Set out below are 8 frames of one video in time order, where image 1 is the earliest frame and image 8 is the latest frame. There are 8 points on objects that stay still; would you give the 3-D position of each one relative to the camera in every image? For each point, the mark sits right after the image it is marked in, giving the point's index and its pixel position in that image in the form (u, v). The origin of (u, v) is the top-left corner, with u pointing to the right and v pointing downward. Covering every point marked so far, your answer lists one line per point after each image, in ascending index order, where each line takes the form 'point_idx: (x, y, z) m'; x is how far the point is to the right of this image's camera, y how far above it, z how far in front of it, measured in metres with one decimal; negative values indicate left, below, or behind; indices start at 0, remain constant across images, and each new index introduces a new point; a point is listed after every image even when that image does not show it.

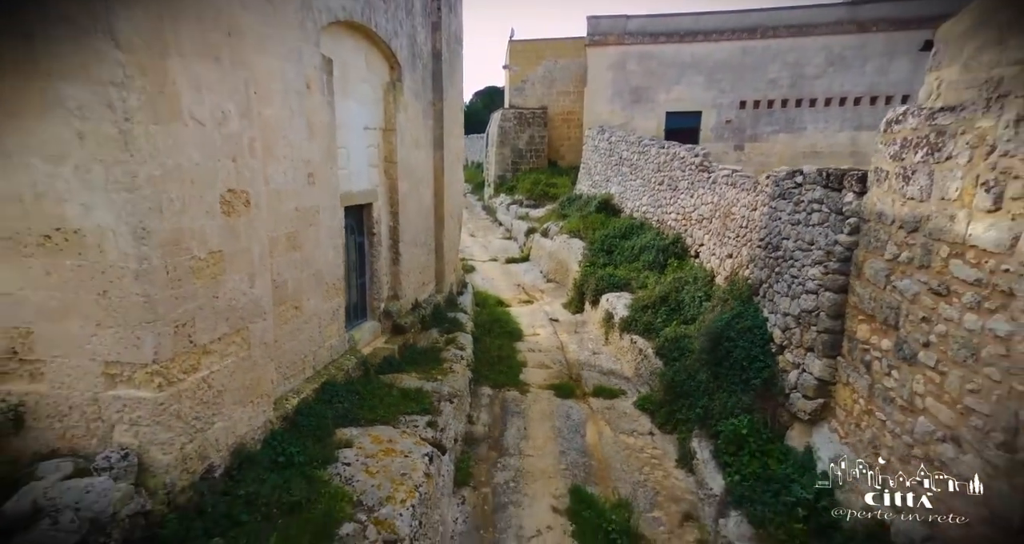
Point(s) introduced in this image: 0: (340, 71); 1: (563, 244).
0: (-1.6, +2.0, +5.7) m
1: (+1.1, +0.6, +12.8) m
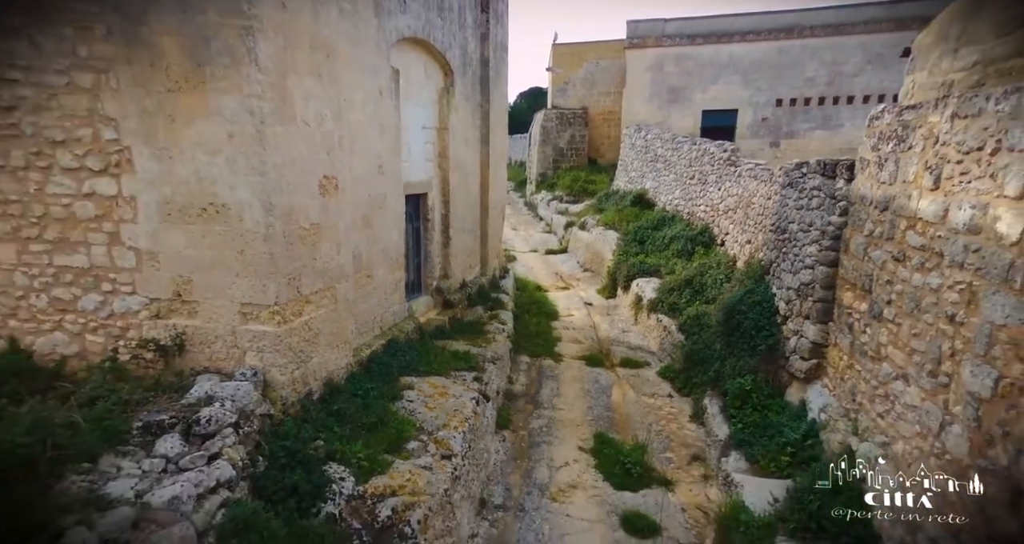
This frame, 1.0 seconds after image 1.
0: (-1.2, +2.2, +6.7) m
1: (+2.1, +0.9, +13.7) m
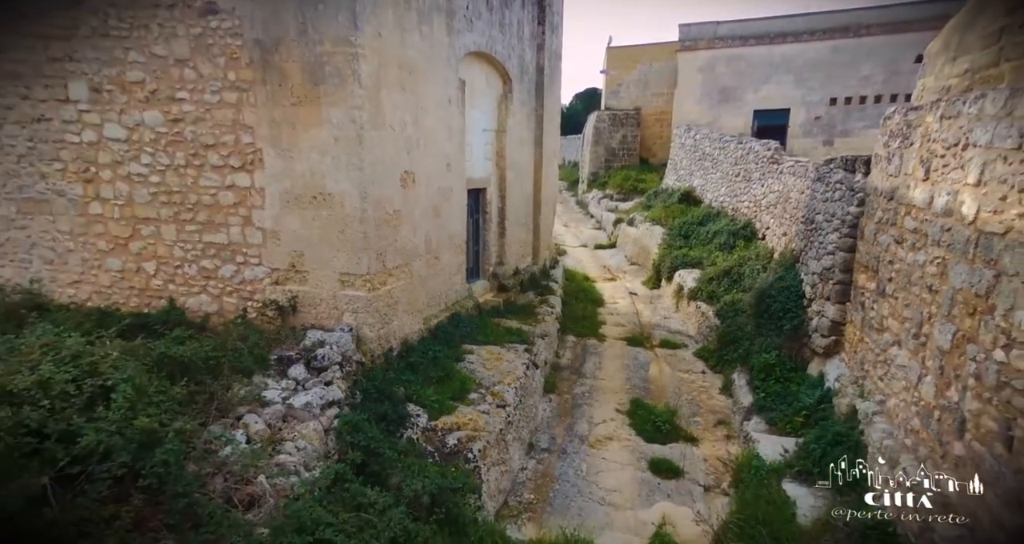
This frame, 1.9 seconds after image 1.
0: (-0.6, +2.4, +7.8) m
1: (+3.3, +1.0, +14.4) m
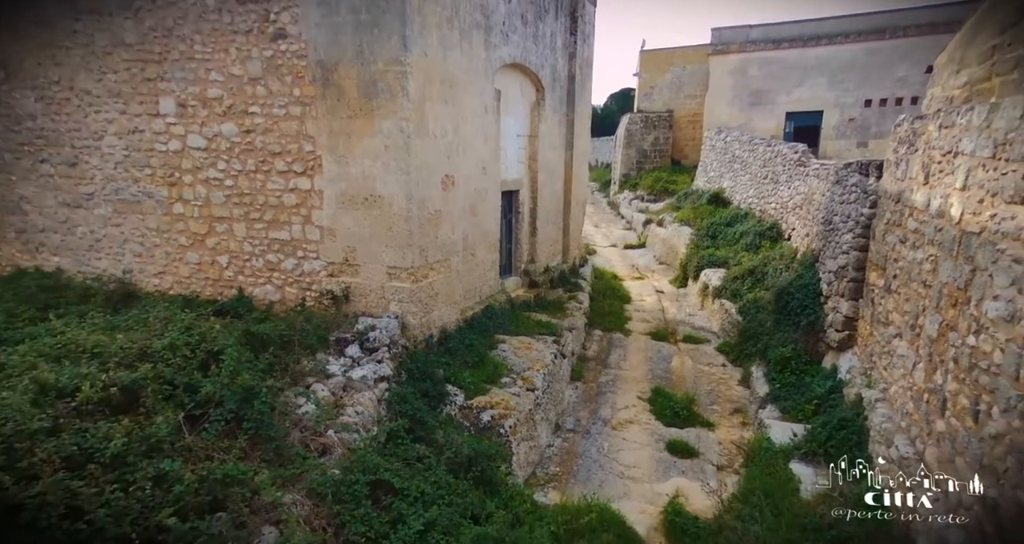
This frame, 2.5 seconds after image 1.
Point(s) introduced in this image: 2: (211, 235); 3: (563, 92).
0: (-0.1, +2.5, +8.3) m
1: (+4.1, +1.0, +14.7) m
2: (-3.2, +0.4, +6.2) m
3: (+0.9, +3.2, +10.4) m
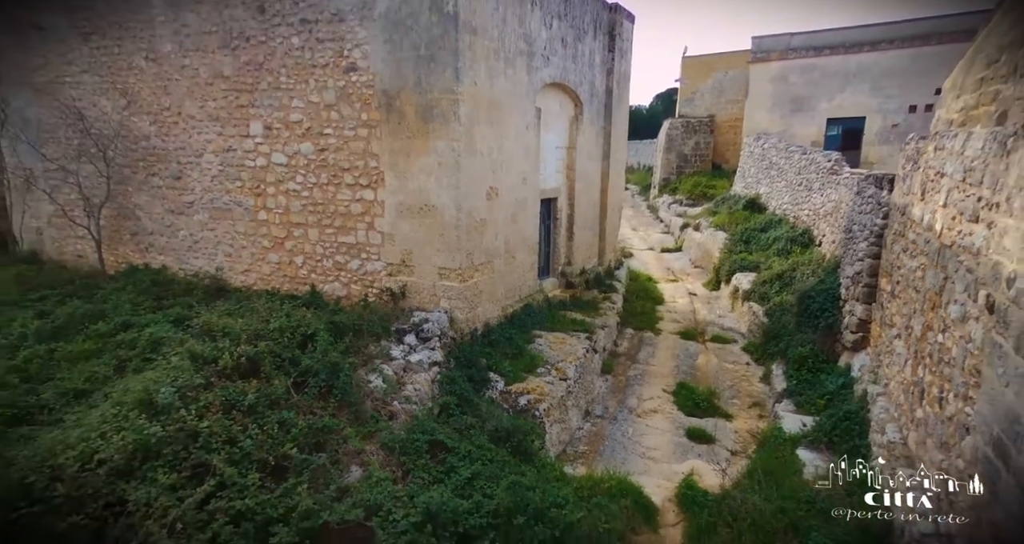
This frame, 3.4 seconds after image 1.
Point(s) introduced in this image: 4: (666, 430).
0: (+0.5, +2.5, +9.1) m
1: (+5.1, +0.9, +15.2) m
2: (-2.7, +0.4, +7.2) m
3: (+1.7, +3.2, +11.1) m
4: (+1.8, -1.8, +6.8) m
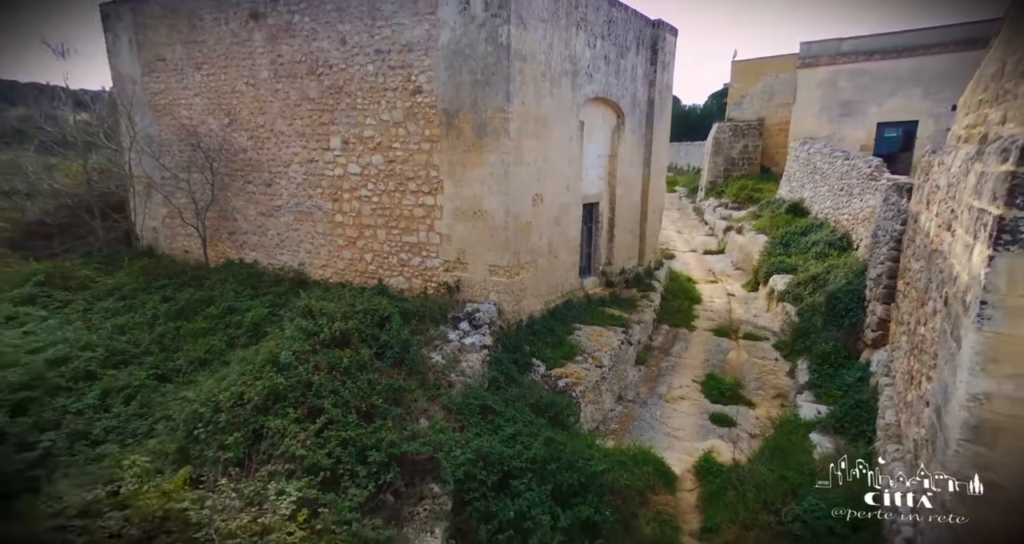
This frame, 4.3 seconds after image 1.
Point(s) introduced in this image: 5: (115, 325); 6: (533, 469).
0: (+1.3, +2.5, +10.0) m
1: (+6.4, +0.9, +15.6) m
2: (-2.1, +0.5, +8.3) m
3: (+2.6, +3.2, +11.8) m
4: (+2.3, -1.8, +7.6) m
5: (-4.5, -0.6, +6.7) m
6: (+0.2, -1.5, +4.4) m
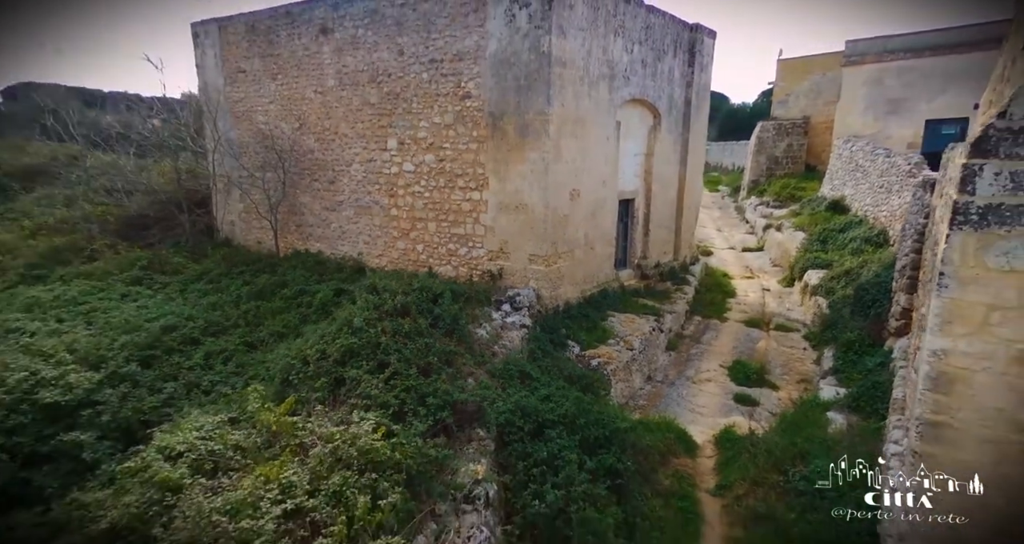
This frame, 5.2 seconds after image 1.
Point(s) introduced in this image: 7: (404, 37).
0: (+2.0, +2.6, +10.6) m
1: (+7.5, +1.0, +15.9) m
2: (-1.5, +0.7, +9.2) m
3: (+3.5, +3.3, +12.3) m
4: (+2.8, -1.7, +8.1) m
5: (-4.0, -0.4, +7.7) m
6: (+0.5, -1.3, +5.1) m
7: (-1.6, +3.5, +8.6) m
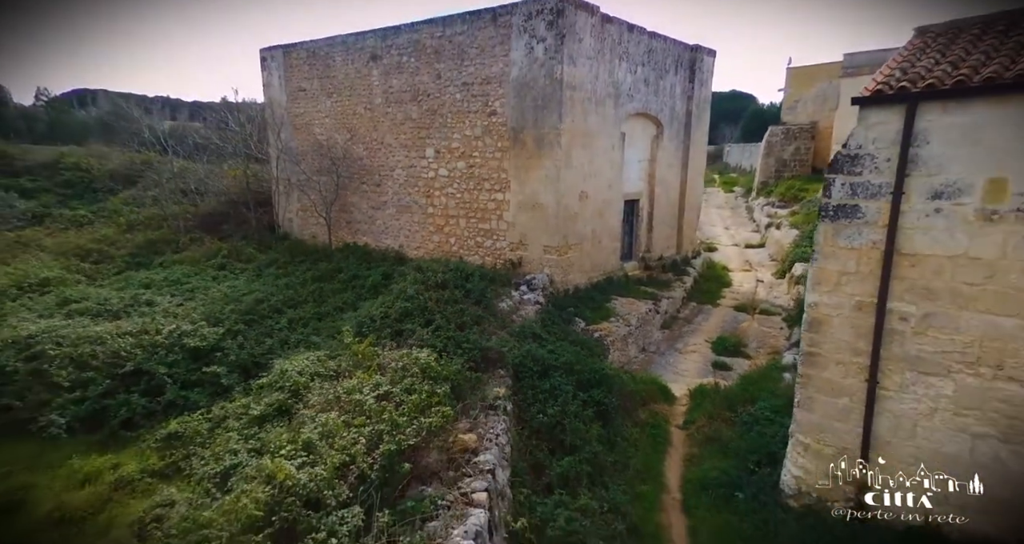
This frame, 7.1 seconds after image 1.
0: (+2.4, +2.8, +12.2) m
1: (+8.1, +1.1, +17.3) m
2: (-1.2, +0.9, +10.9) m
3: (+4.0, +3.5, +13.9) m
4: (+3.1, -1.5, +9.7) m
5: (-3.7, -0.2, +9.6) m
6: (+0.6, -1.1, +6.8) m
7: (-1.2, +3.7, +10.4) m
